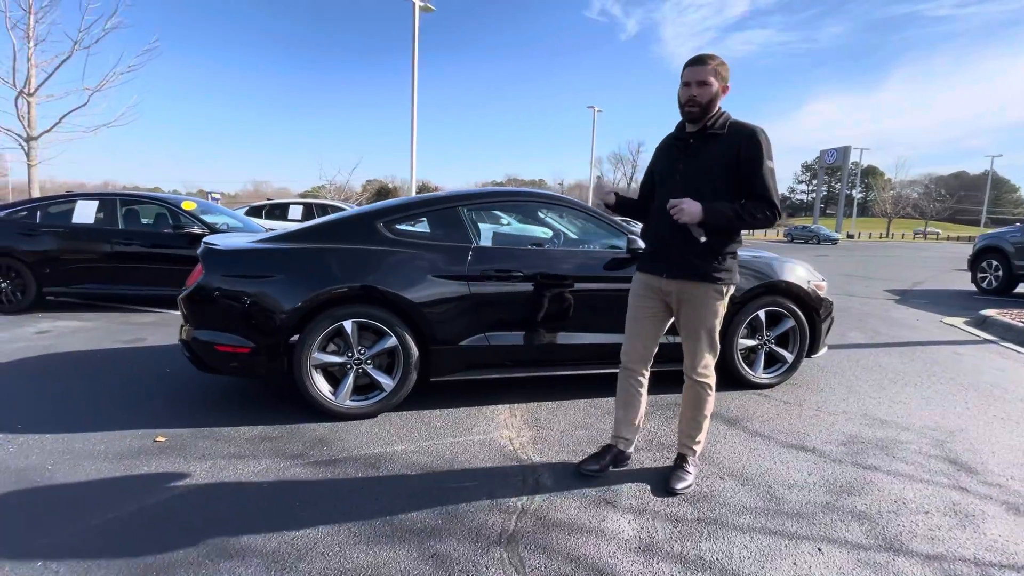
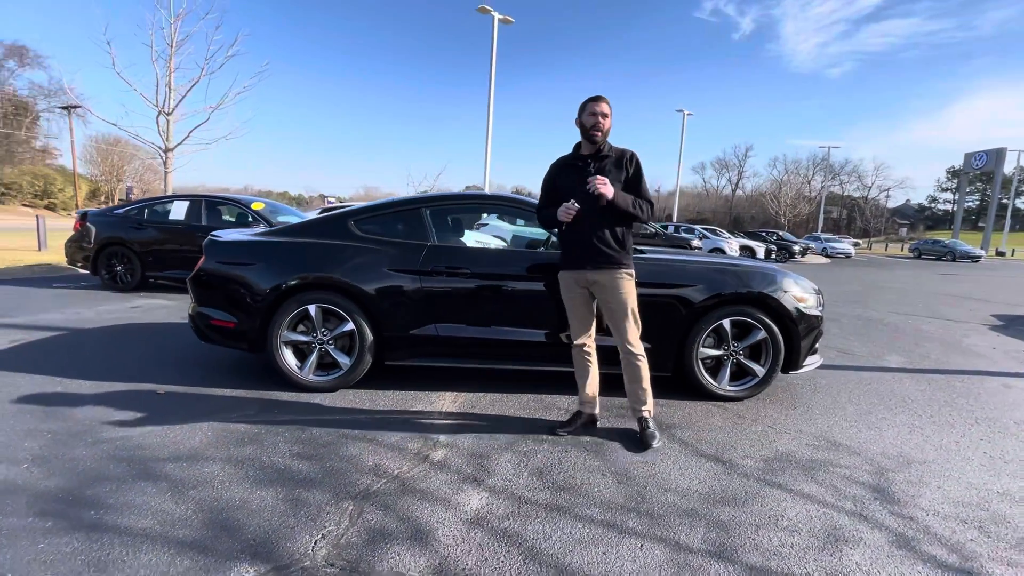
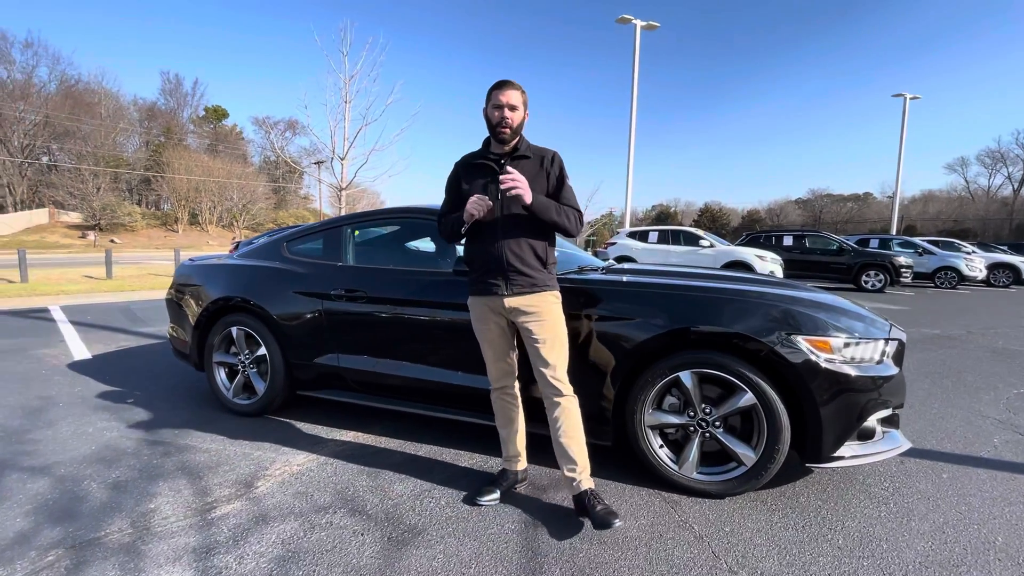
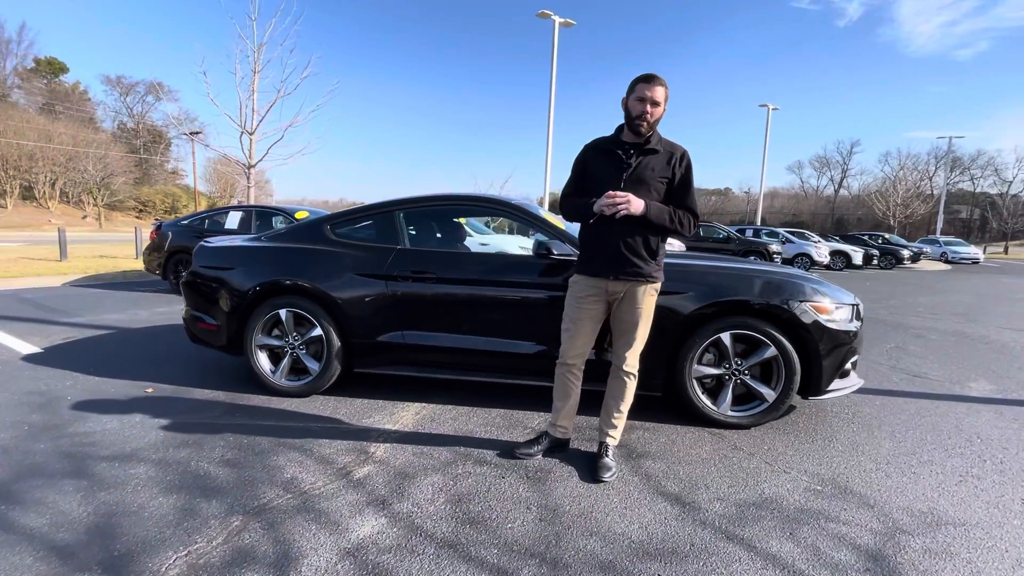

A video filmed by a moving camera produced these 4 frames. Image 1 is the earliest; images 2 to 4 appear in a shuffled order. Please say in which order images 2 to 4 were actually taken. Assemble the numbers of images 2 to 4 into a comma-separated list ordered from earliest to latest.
2, 4, 3
